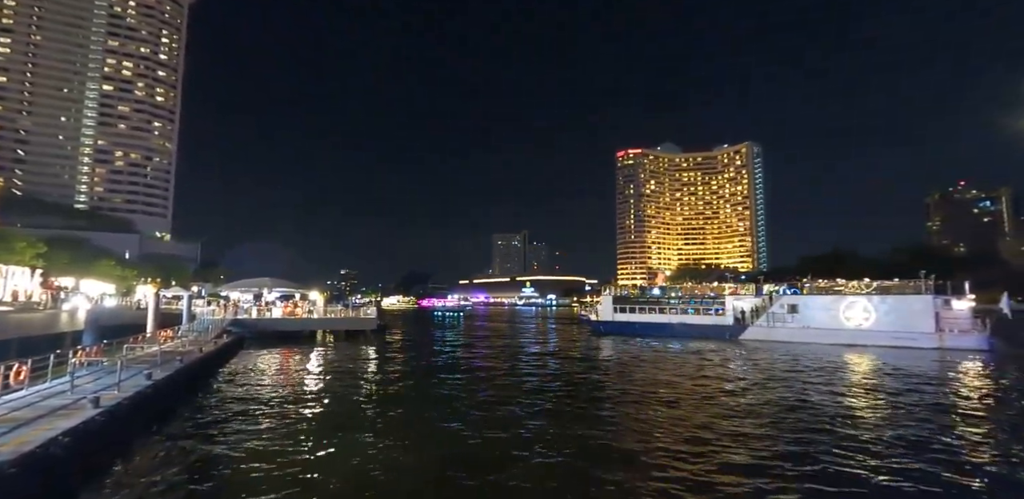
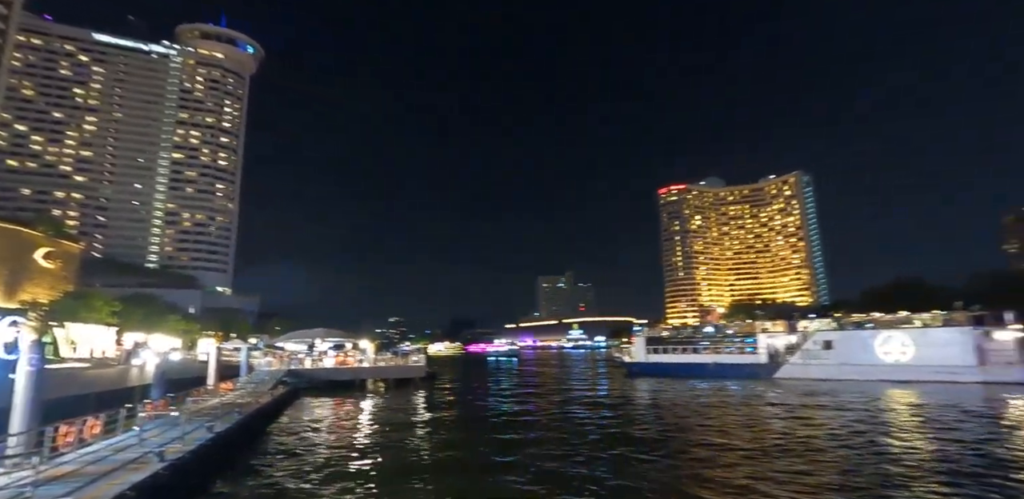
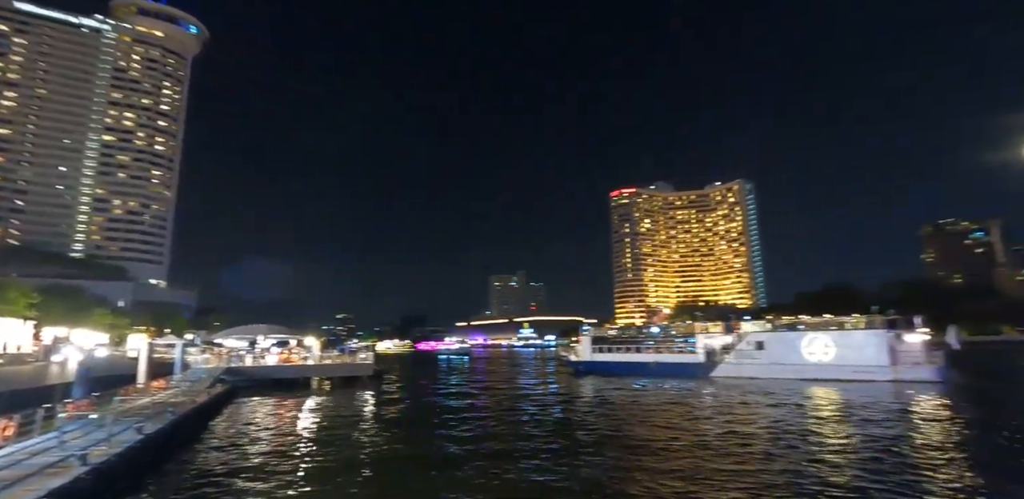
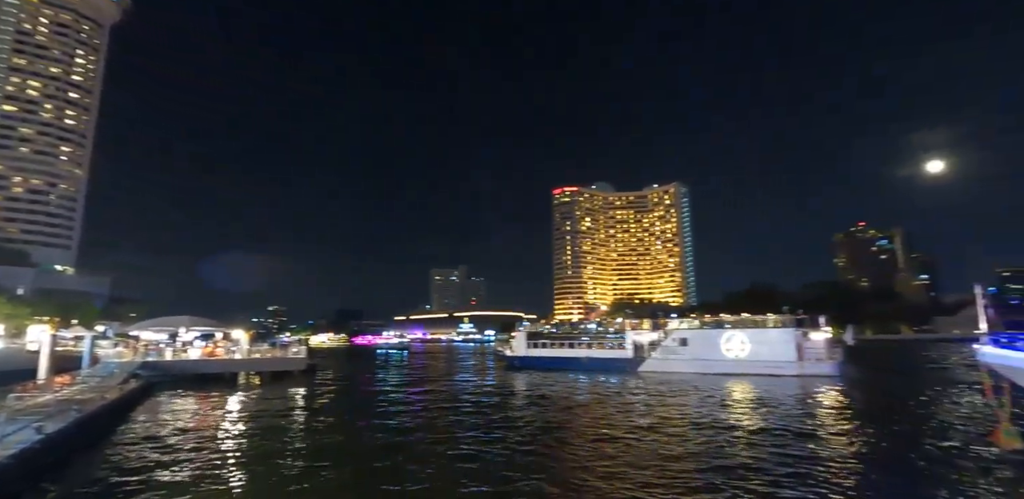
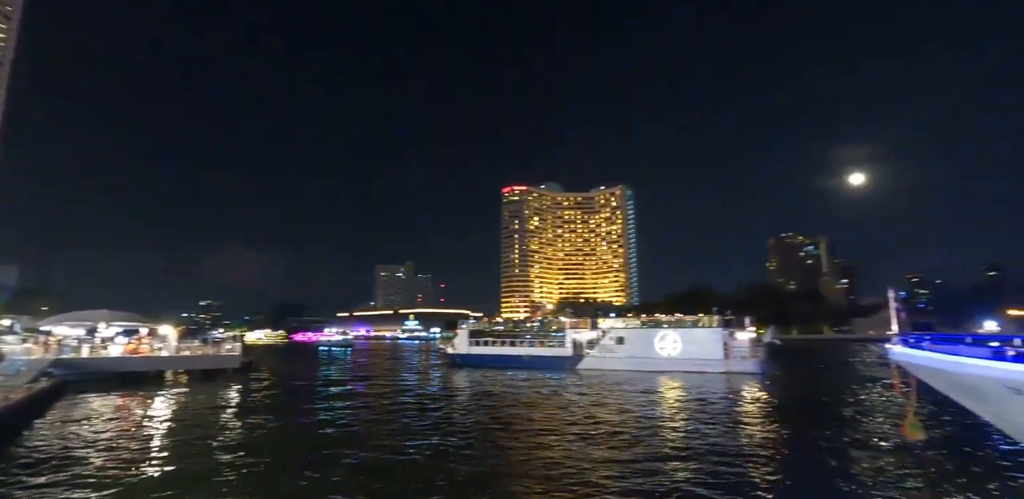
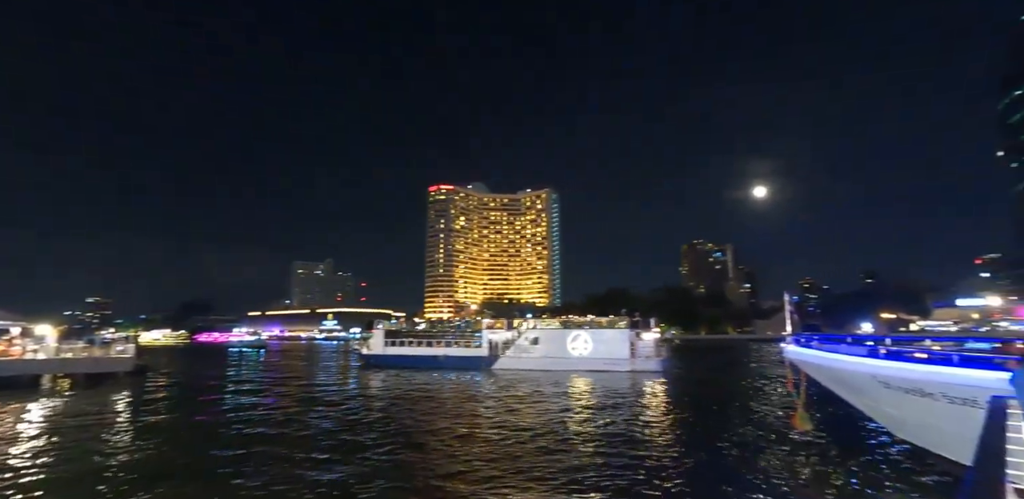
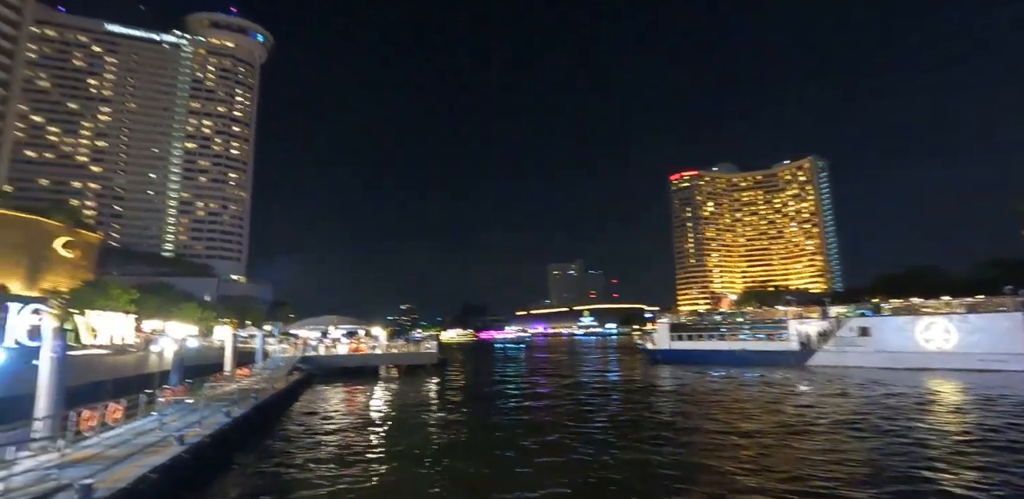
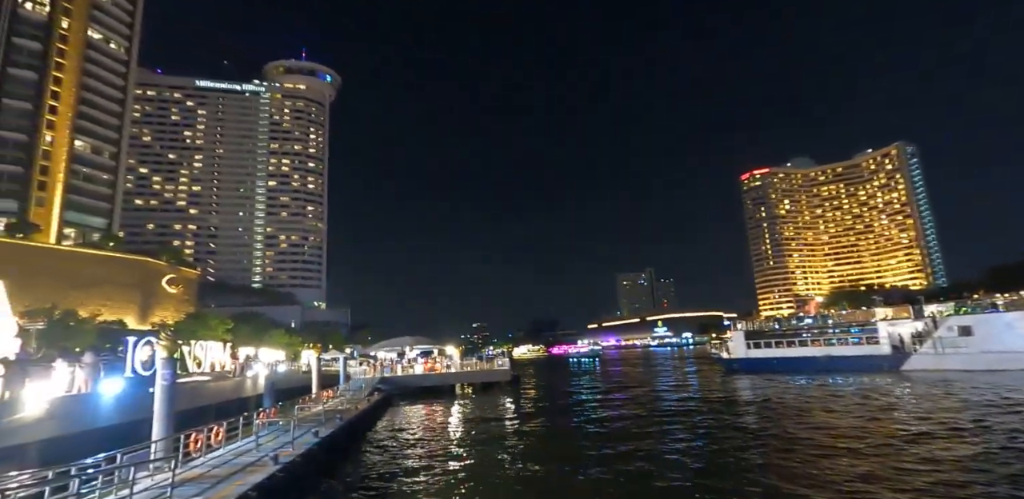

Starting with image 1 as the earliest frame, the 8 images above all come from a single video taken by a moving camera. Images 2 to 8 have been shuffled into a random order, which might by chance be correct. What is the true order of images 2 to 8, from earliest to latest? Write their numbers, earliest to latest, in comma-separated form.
7, 8, 2, 3, 4, 5, 6
